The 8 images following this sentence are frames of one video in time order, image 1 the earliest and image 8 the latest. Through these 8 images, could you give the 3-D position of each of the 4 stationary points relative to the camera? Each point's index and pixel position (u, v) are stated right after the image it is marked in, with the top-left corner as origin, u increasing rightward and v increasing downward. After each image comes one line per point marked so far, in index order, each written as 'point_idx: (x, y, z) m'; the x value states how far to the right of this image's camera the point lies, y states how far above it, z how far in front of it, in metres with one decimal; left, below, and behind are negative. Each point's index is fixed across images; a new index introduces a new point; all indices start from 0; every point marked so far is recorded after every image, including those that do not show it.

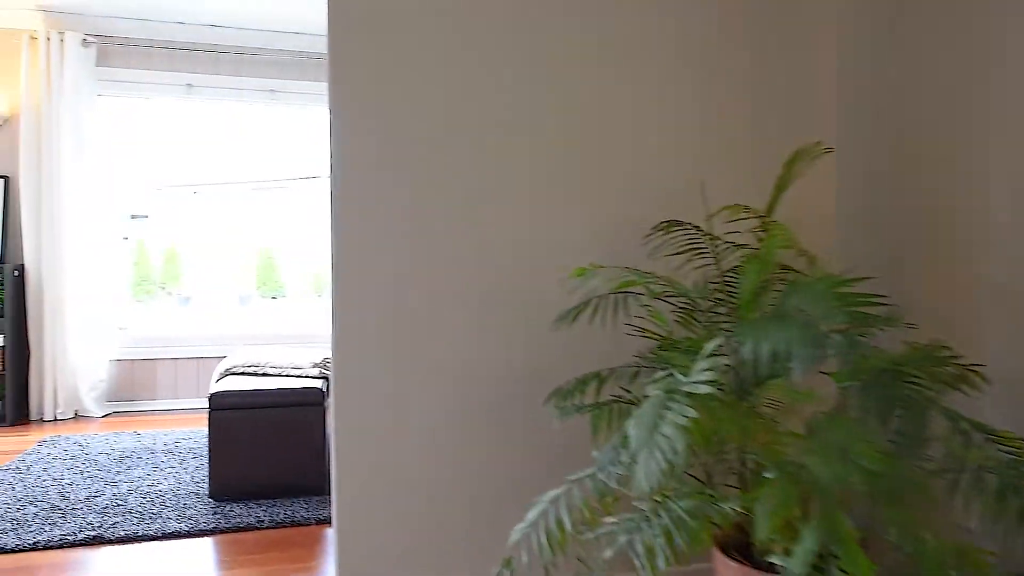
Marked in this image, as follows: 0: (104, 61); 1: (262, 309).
0: (-2.7, +1.5, +4.9) m
1: (-1.9, -0.1, +5.3) m
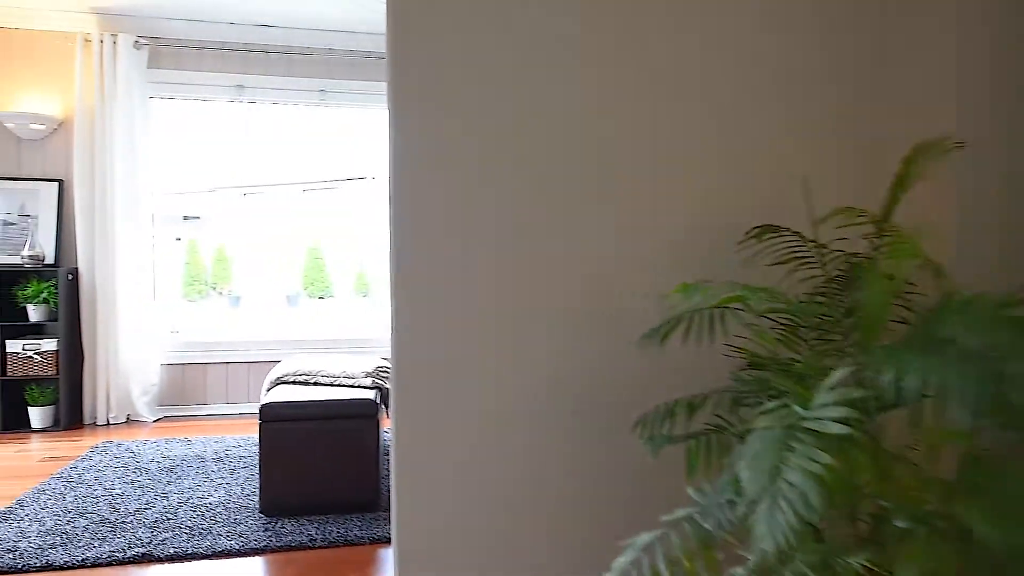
0: (-2.4, +1.5, +4.9) m
1: (-1.5, -0.2, +5.2) m
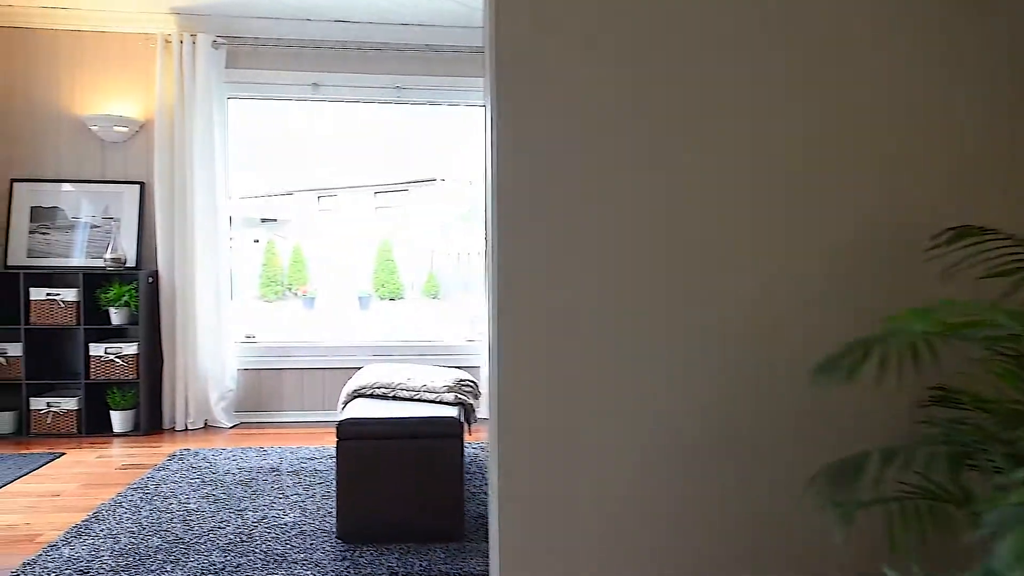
0: (-1.8, +1.5, +4.8) m
1: (-0.9, -0.2, +5.1) m
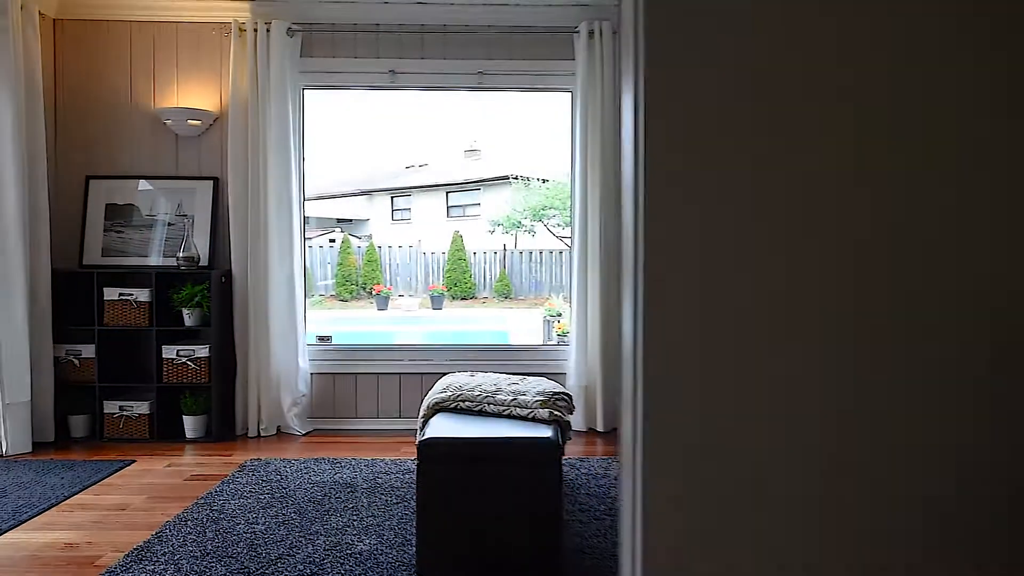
0: (-1.3, +1.5, +4.6) m
1: (-0.4, -0.2, +4.8) m
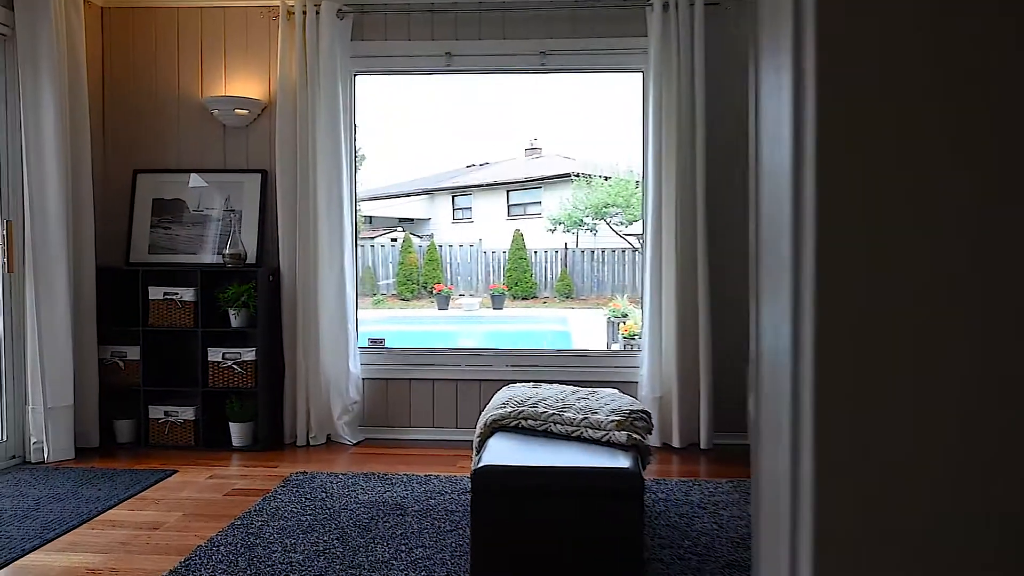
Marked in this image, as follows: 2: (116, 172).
0: (-0.9, +1.5, +4.3) m
1: (0.0, -0.2, +4.4) m
2: (-2.4, +0.7, +4.4) m
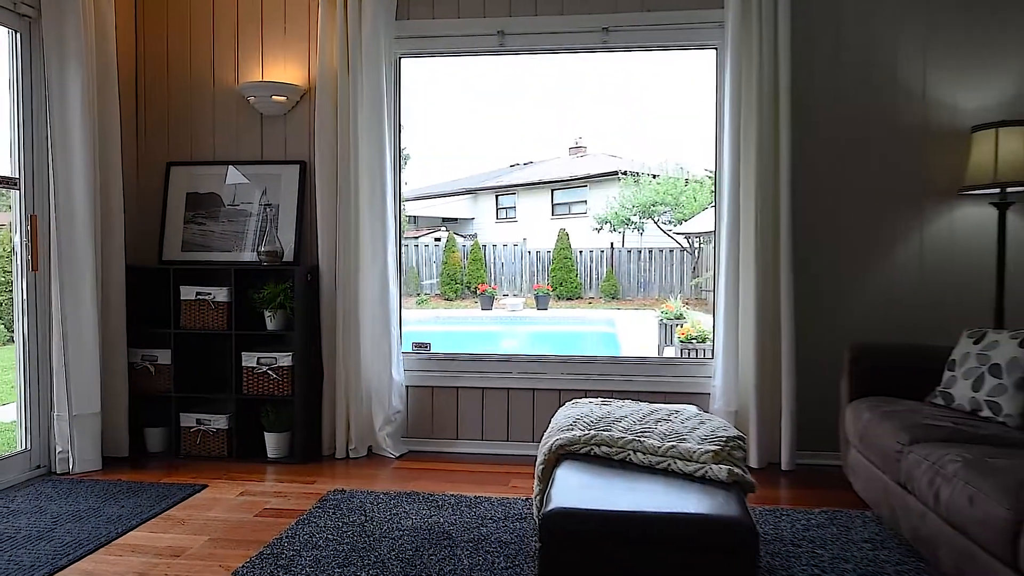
0: (-0.6, +1.5, +4.0) m
1: (+0.3, -0.2, +4.0) m
2: (-2.1, +0.7, +4.2) m
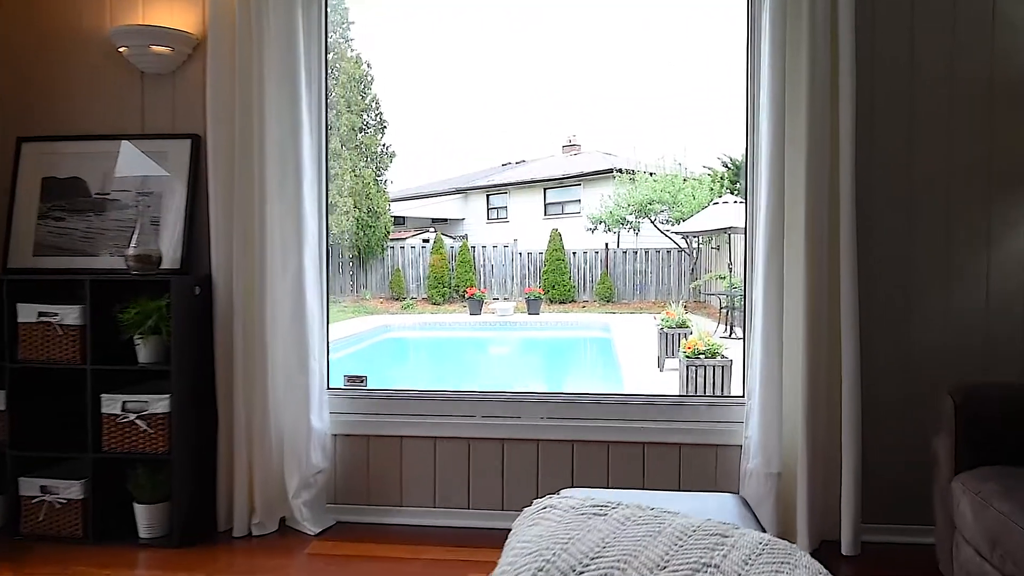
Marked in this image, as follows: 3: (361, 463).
0: (-0.7, +1.4, +3.0) m
1: (+0.2, -0.3, +3.0) m
2: (-2.2, +0.6, +3.1) m
3: (-0.6, -0.7, +3.0) m
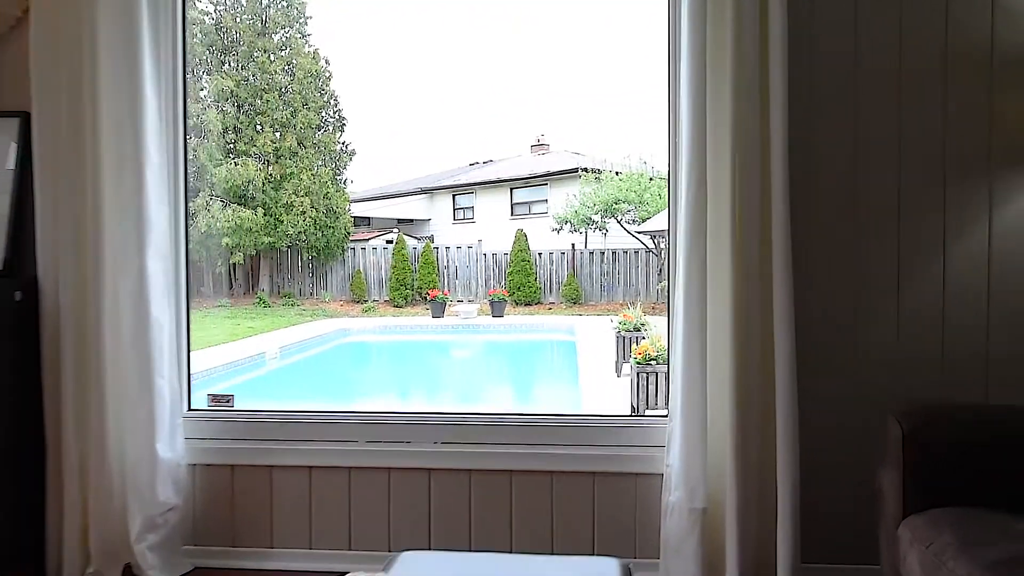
0: (-1.1, +1.4, +2.5) m
1: (-0.2, -0.3, +2.6) m
2: (-2.6, +0.6, +2.6) m
3: (-1.0, -0.7, +2.6) m
